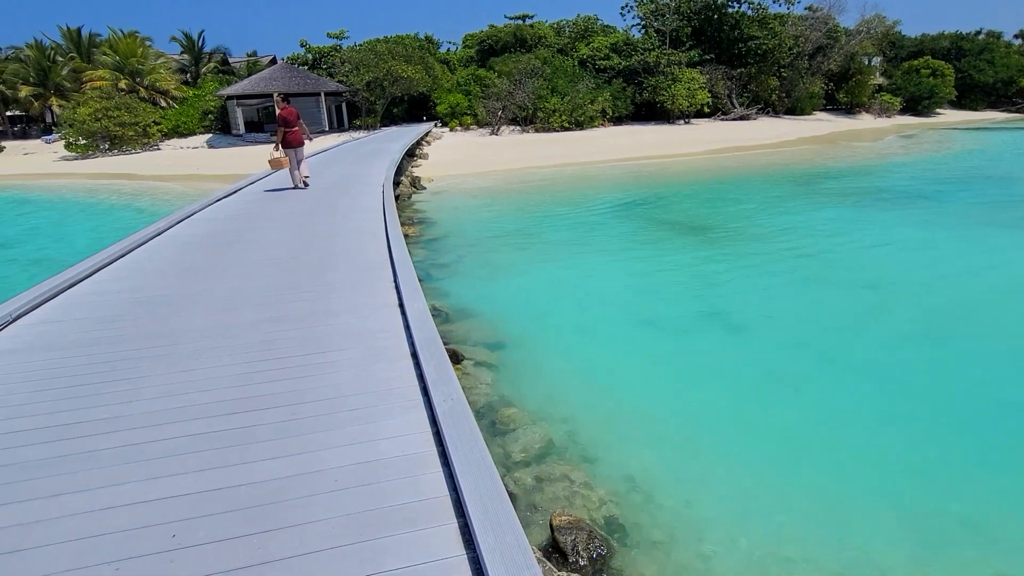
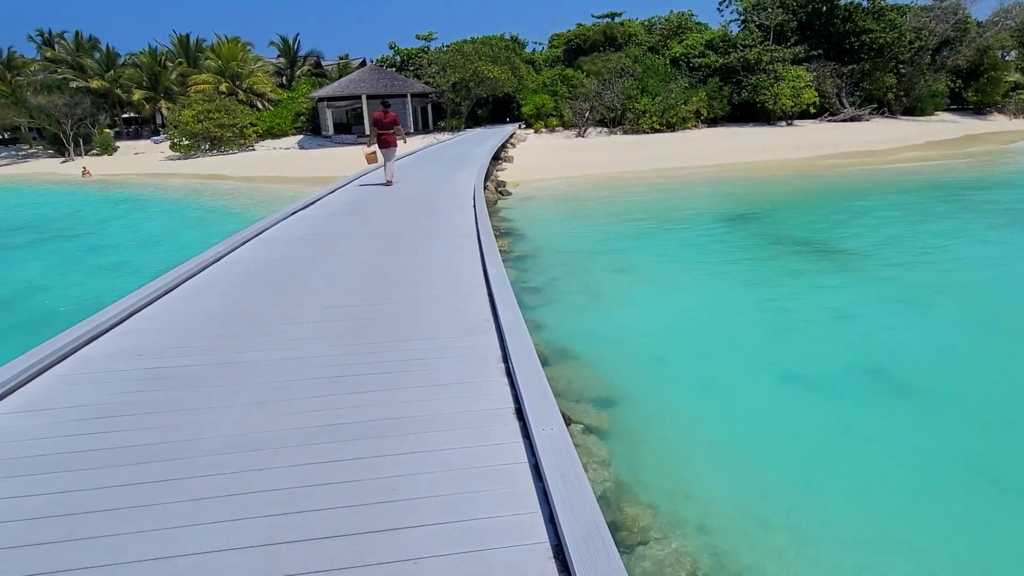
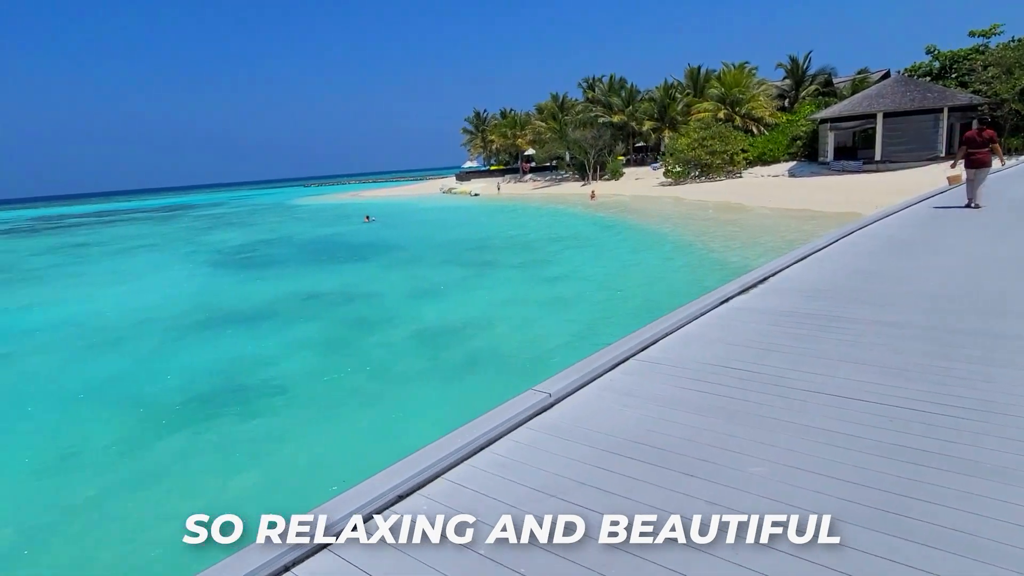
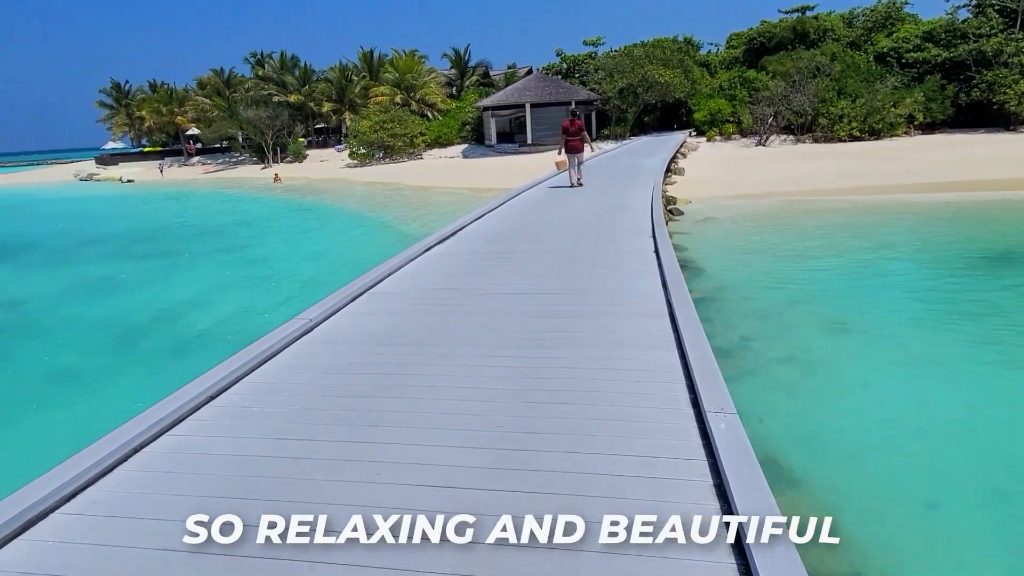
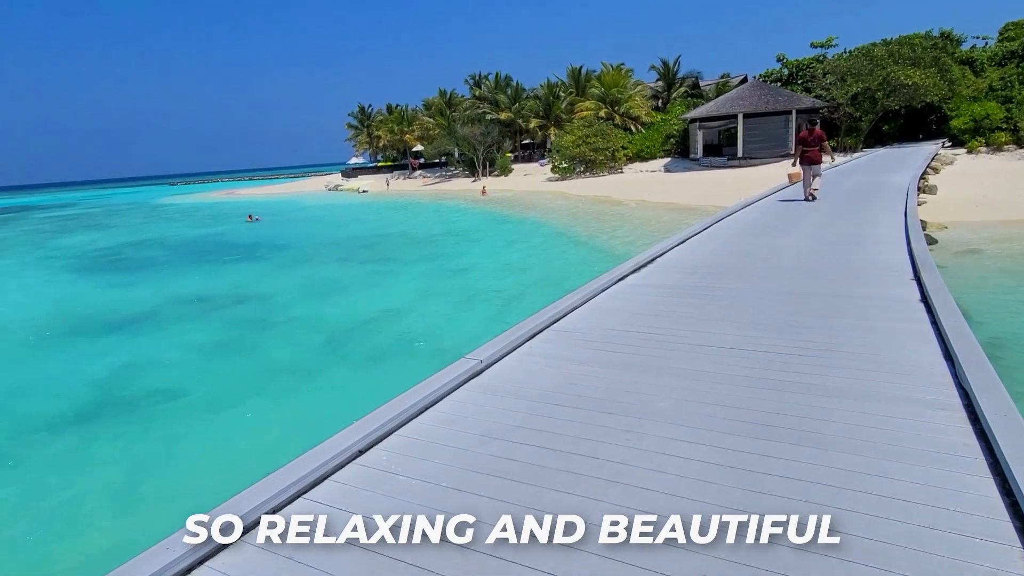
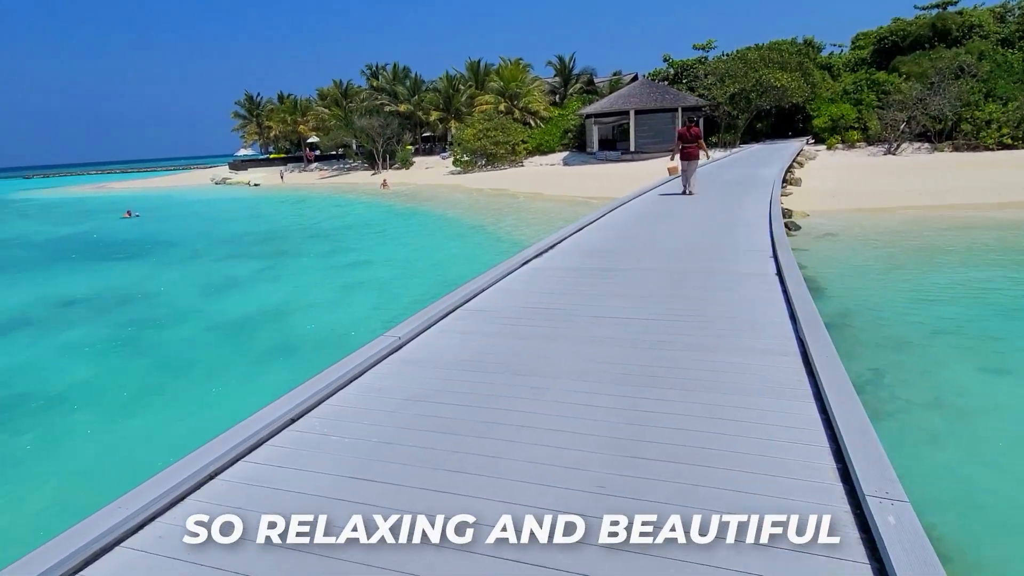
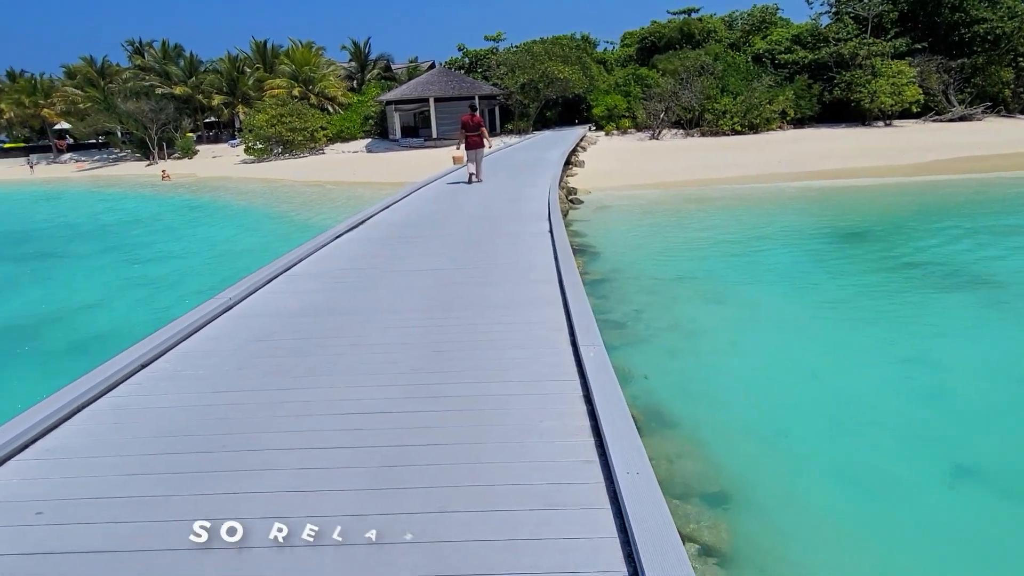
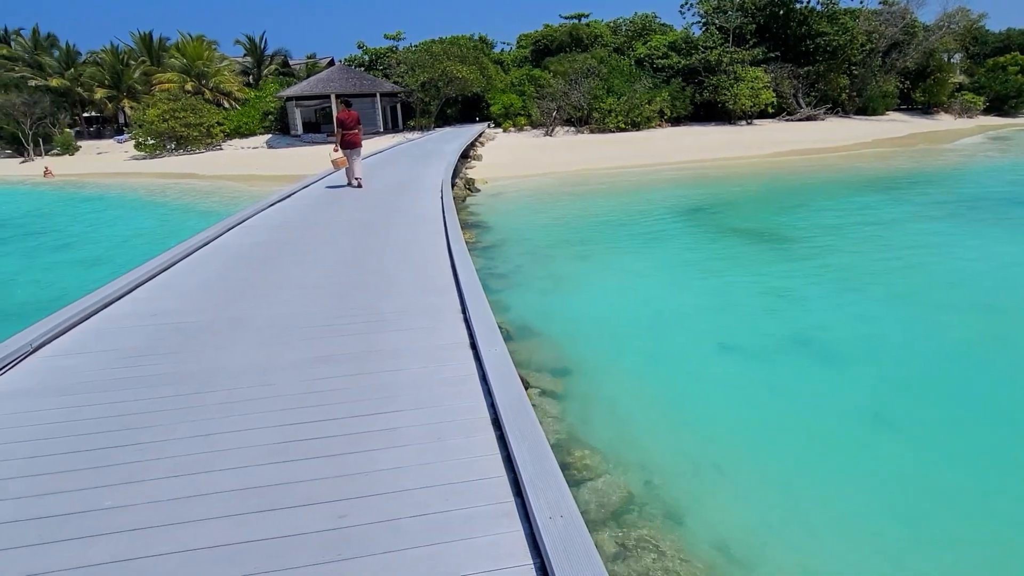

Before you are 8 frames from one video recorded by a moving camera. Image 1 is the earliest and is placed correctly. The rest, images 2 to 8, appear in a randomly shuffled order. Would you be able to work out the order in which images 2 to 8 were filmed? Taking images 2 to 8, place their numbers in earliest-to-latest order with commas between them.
8, 2, 7, 4, 6, 5, 3
